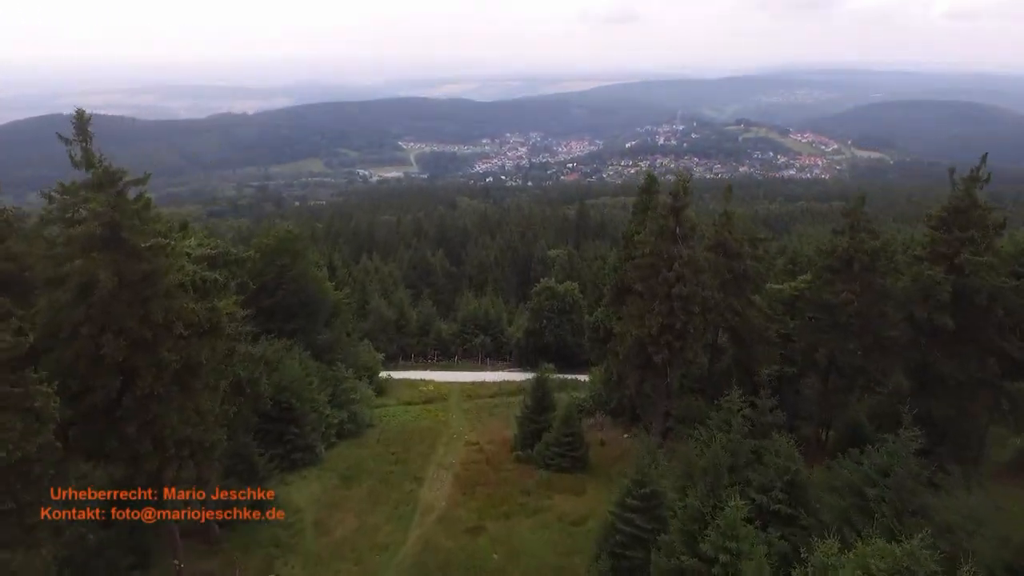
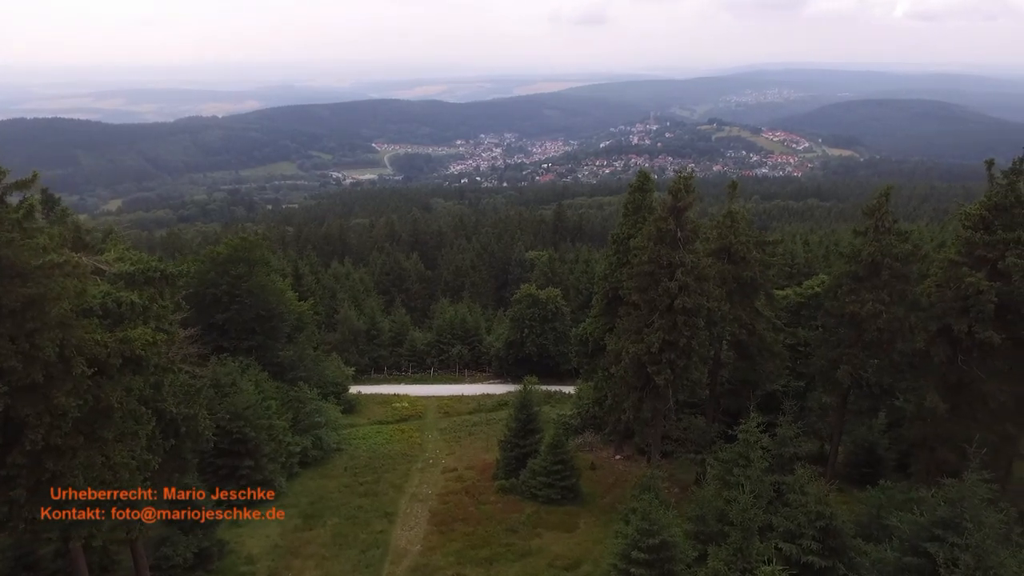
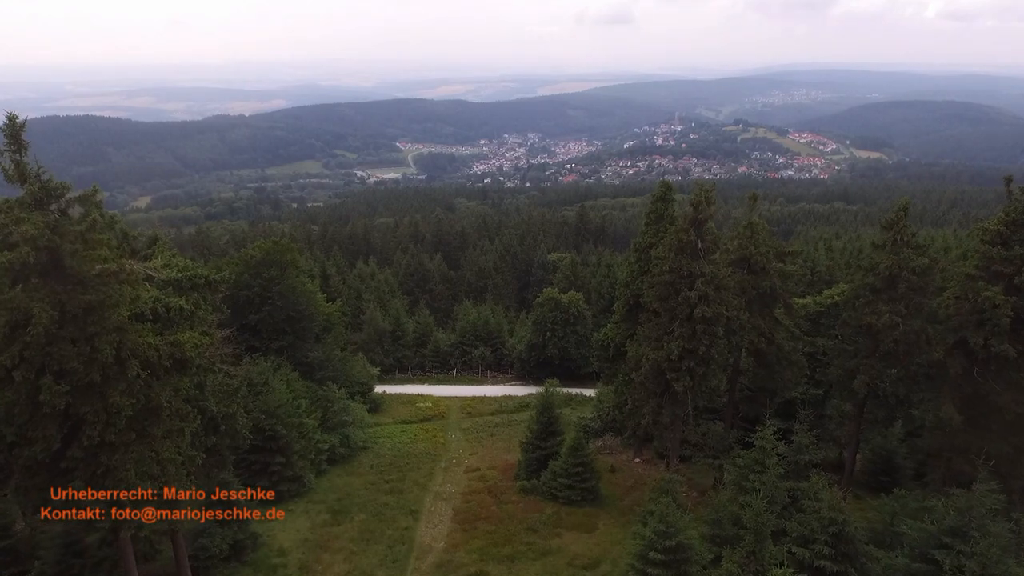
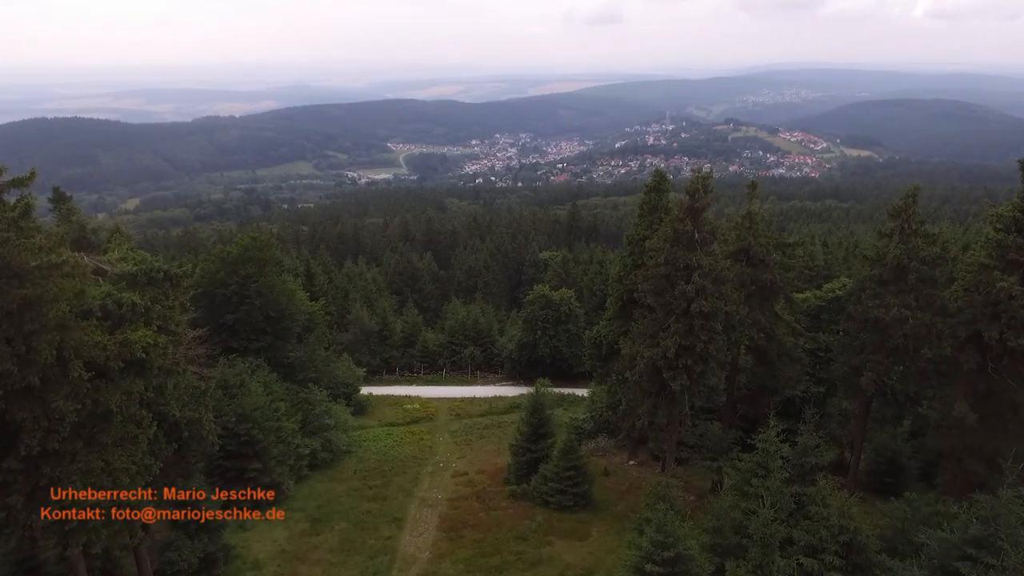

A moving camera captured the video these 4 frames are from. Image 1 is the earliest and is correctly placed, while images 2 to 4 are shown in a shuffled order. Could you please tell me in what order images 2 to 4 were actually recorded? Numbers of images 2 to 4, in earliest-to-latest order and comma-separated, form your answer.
3, 2, 4
